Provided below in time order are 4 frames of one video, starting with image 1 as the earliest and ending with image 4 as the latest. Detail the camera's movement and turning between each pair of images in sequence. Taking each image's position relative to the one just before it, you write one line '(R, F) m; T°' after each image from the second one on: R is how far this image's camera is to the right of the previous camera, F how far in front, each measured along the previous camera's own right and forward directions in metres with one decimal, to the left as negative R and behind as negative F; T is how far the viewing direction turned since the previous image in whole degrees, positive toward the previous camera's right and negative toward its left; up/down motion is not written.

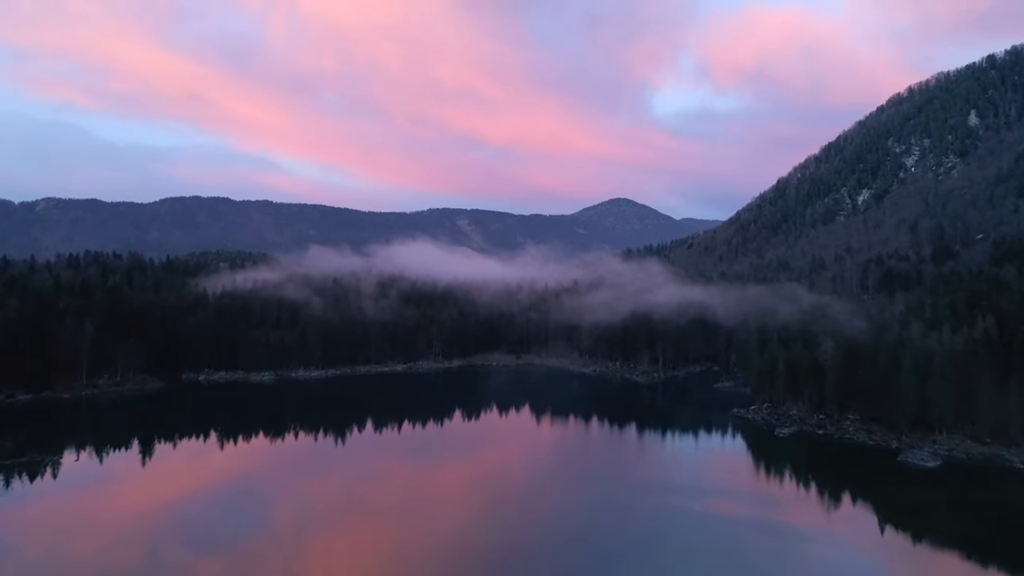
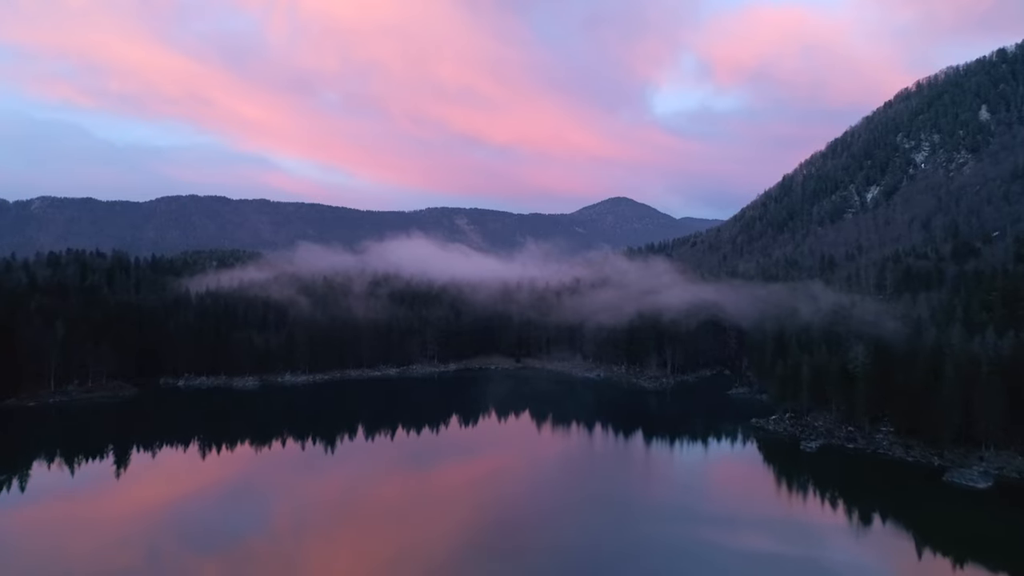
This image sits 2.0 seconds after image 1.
(0.0, +2.8) m; 0°
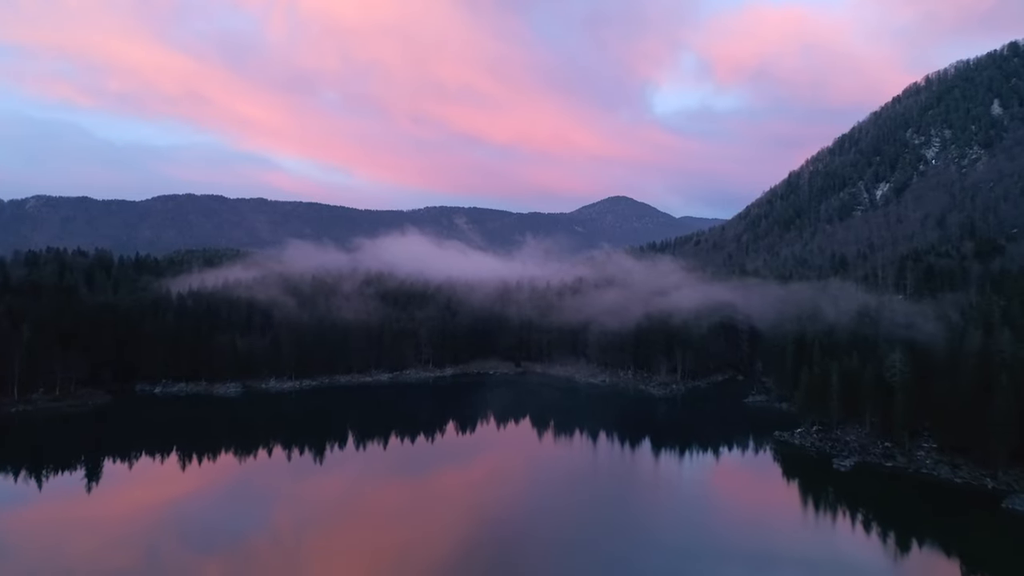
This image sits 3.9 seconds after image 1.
(0.0, +2.8) m; 0°
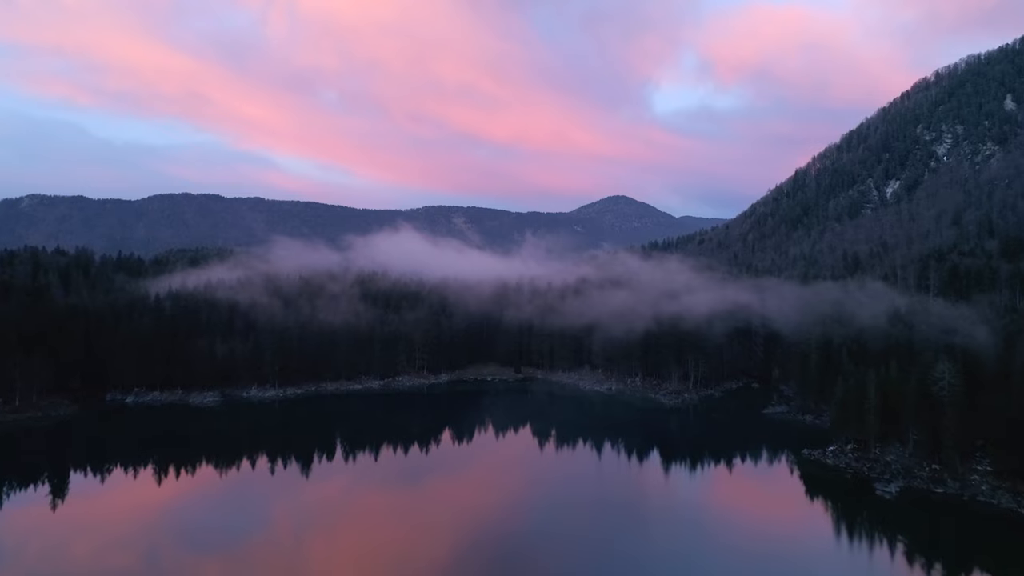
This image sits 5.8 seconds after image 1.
(0.0, +2.9) m; 0°
